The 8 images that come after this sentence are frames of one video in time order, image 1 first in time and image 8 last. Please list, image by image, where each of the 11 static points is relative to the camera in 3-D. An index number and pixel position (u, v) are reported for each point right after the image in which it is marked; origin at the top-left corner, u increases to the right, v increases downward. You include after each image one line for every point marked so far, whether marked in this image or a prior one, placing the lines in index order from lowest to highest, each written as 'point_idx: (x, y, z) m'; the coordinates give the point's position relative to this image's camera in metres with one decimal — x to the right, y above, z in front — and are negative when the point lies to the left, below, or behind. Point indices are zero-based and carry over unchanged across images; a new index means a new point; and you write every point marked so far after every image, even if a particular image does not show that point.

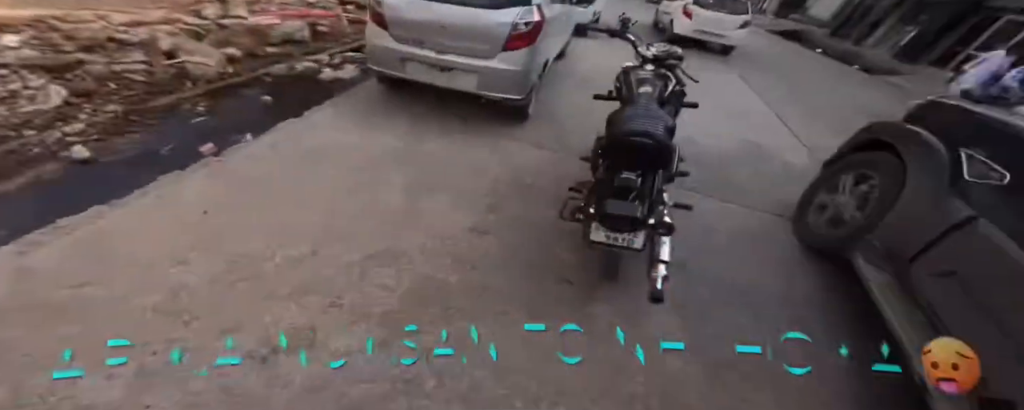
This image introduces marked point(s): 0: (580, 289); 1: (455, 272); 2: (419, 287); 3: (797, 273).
0: (+0.6, -0.6, +3.1) m
1: (-0.3, -0.4, +3.1) m
2: (-0.6, -0.5, +2.9) m
3: (+2.3, -0.6, +3.6) m
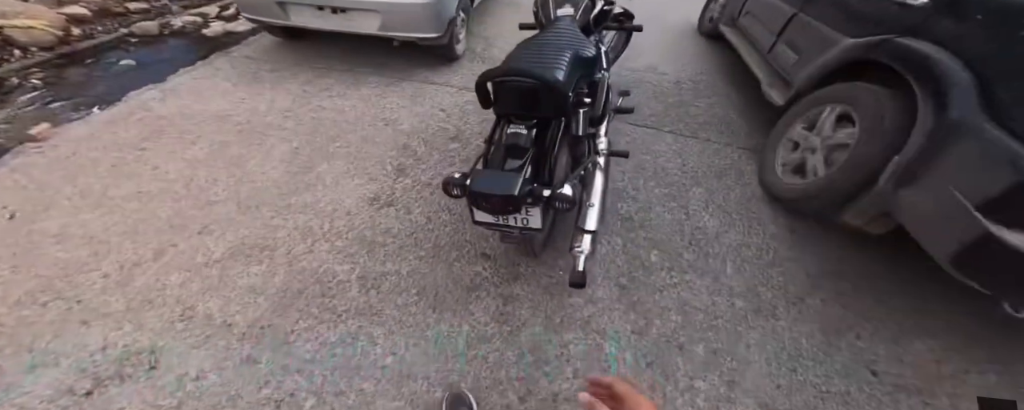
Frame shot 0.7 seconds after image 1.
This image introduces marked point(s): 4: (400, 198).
0: (0.0, -0.4, +2.6) m
1: (-0.9, -0.3, +2.5) m
2: (-1.1, -0.4, +2.4) m
3: (+1.7, -0.2, +3.0) m
4: (-0.7, 0.0, +2.8) m
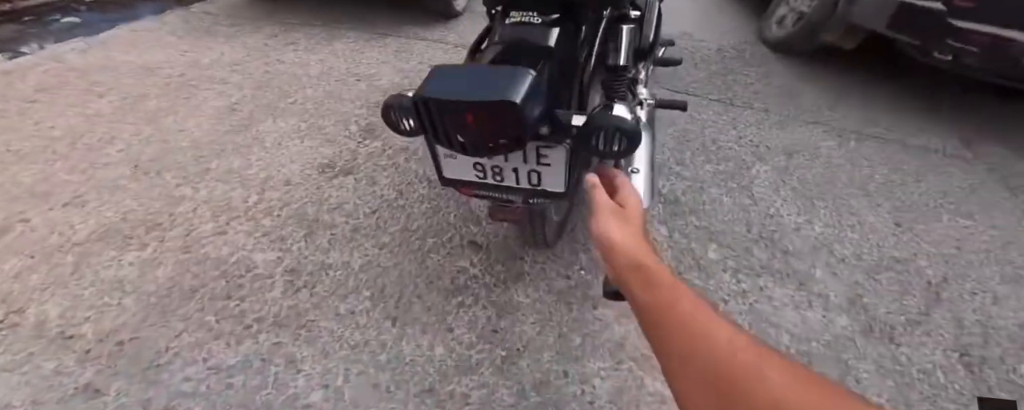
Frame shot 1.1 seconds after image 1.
0: (0.0, -0.2, +1.8) m
1: (-0.9, -0.1, +1.8) m
2: (-1.2, -0.2, +1.6) m
3: (+1.7, -0.1, +2.2) m
4: (-0.7, +0.2, +2.1) m
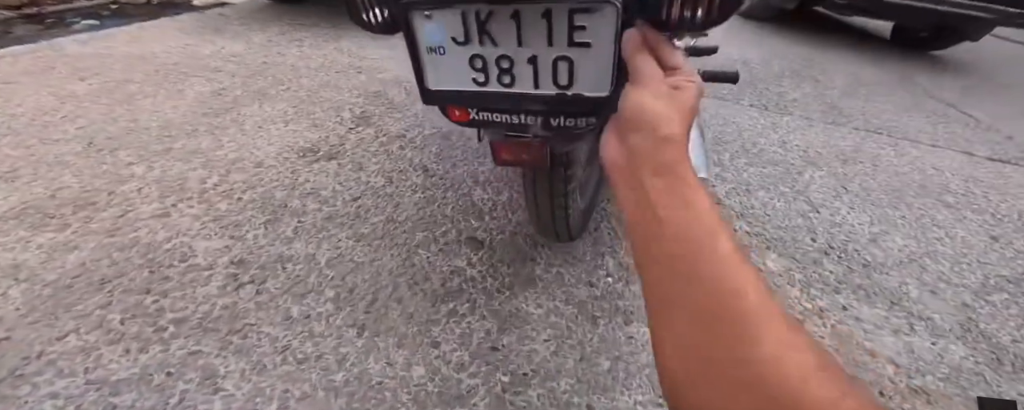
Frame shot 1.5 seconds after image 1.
0: (0.0, -0.2, +1.4) m
1: (-0.9, 0.0, +1.4) m
2: (-1.1, -0.1, +1.3) m
3: (+1.7, -0.1, +1.8) m
4: (-0.7, +0.2, +1.7) m
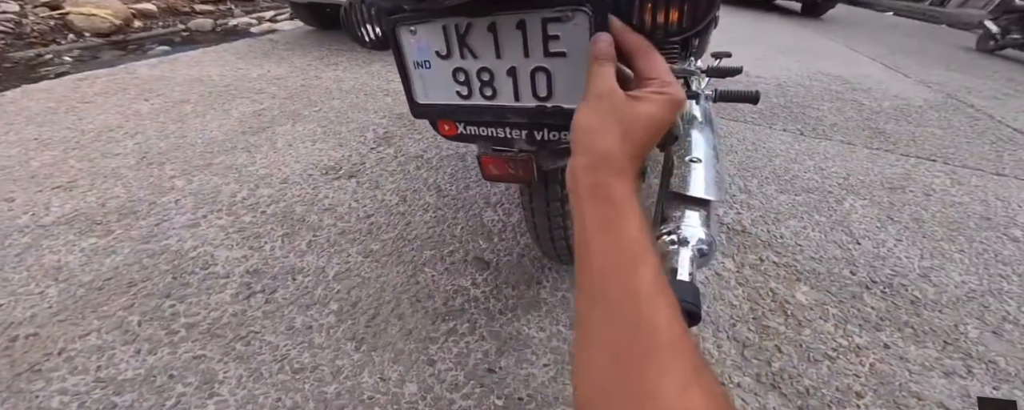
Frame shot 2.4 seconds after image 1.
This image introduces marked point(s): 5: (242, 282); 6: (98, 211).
0: (0.0, -0.2, +1.4) m
1: (-0.9, -0.1, +1.5) m
2: (-1.1, -0.2, +1.4) m
3: (+1.8, -0.2, +1.6) m
4: (-0.6, +0.2, +1.8) m
5: (-0.8, -0.2, +1.3) m
6: (-1.4, 0.0, +1.5) m
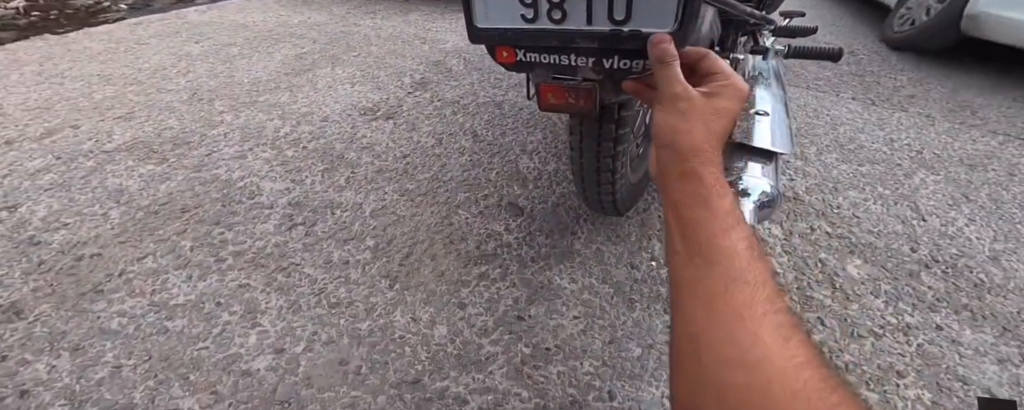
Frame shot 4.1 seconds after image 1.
0: (+0.1, -0.1, +1.4) m
1: (-0.7, +0.1, +1.5) m
2: (-1.0, +0.1, +1.5) m
3: (+1.9, -0.1, +1.4) m
4: (-0.4, +0.4, +1.8) m
5: (-0.7, 0.0, +1.4) m
6: (-1.3, +0.2, +1.6) m
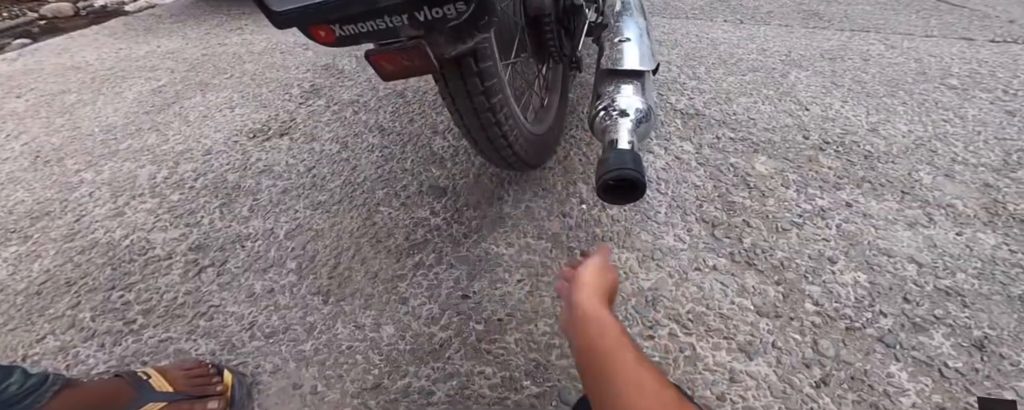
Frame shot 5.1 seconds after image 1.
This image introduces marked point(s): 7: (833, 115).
0: (-0.1, 0.0, +1.3) m
1: (-1.0, 0.0, +1.4) m
2: (-1.2, -0.1, +1.3) m
3: (+1.6, +0.4, +1.6) m
4: (-0.8, +0.3, +1.7) m
5: (-0.9, -0.2, +1.2) m
6: (-1.6, 0.0, +1.4) m
7: (+1.2, +0.3, +1.6) m
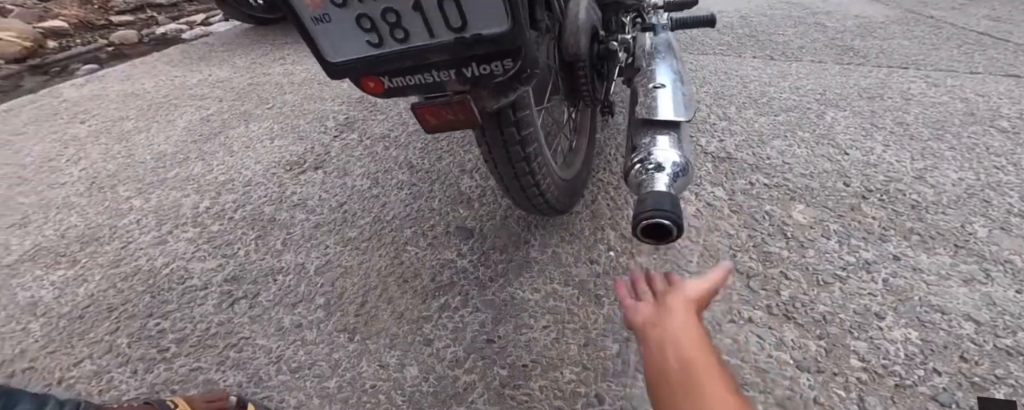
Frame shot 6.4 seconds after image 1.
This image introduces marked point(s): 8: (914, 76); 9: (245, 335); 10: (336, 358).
0: (0.0, -0.1, +1.3) m
1: (-0.9, -0.1, +1.4) m
2: (-1.2, -0.2, +1.3) m
3: (+1.7, +0.2, +1.5) m
4: (-0.7, +0.2, +1.7) m
5: (-0.8, -0.2, +1.3) m
6: (-1.5, -0.1, +1.5) m
7: (+1.3, +0.2, +1.5) m
8: (+1.9, +0.6, +2.0) m
9: (-0.7, -0.3, +1.1) m
10: (-0.4, -0.4, +1.1) m
